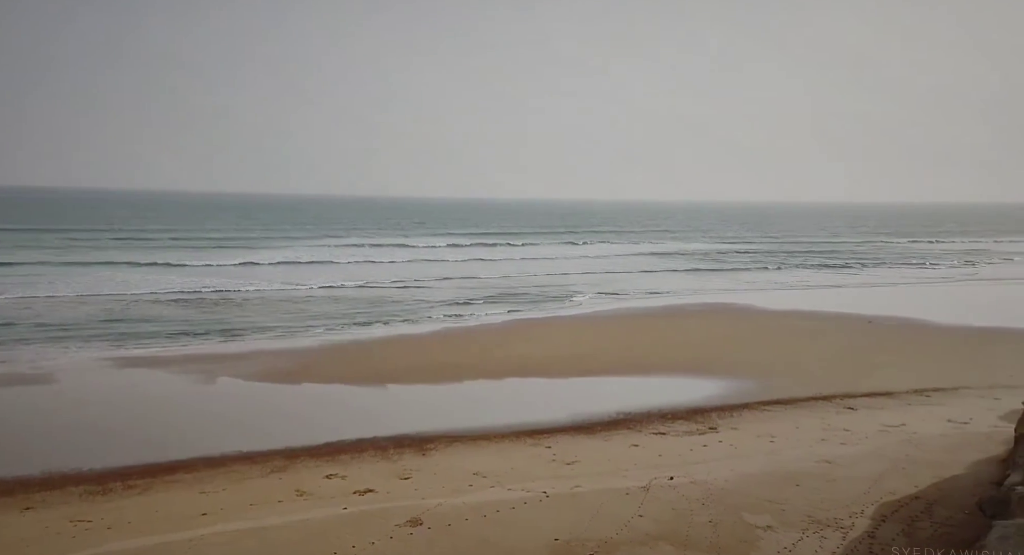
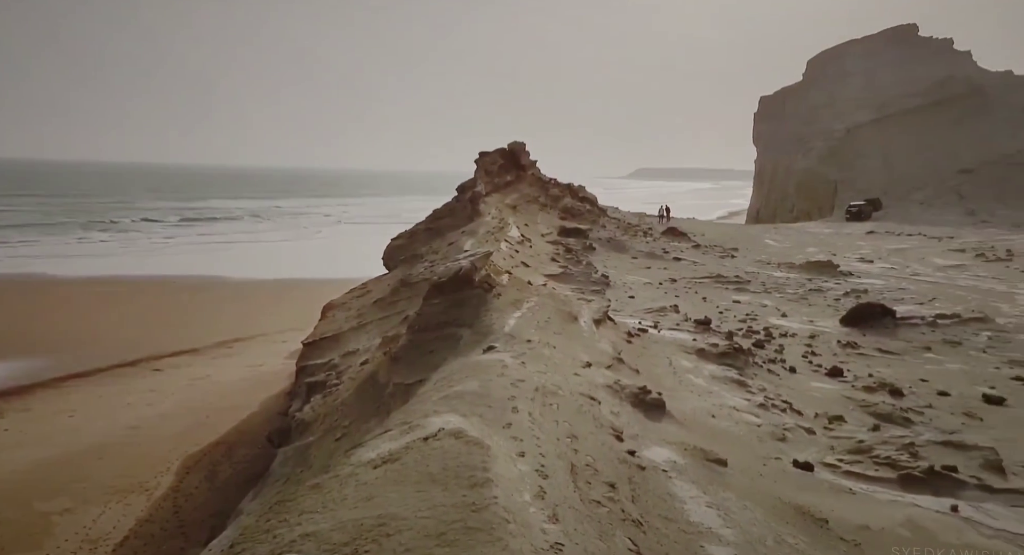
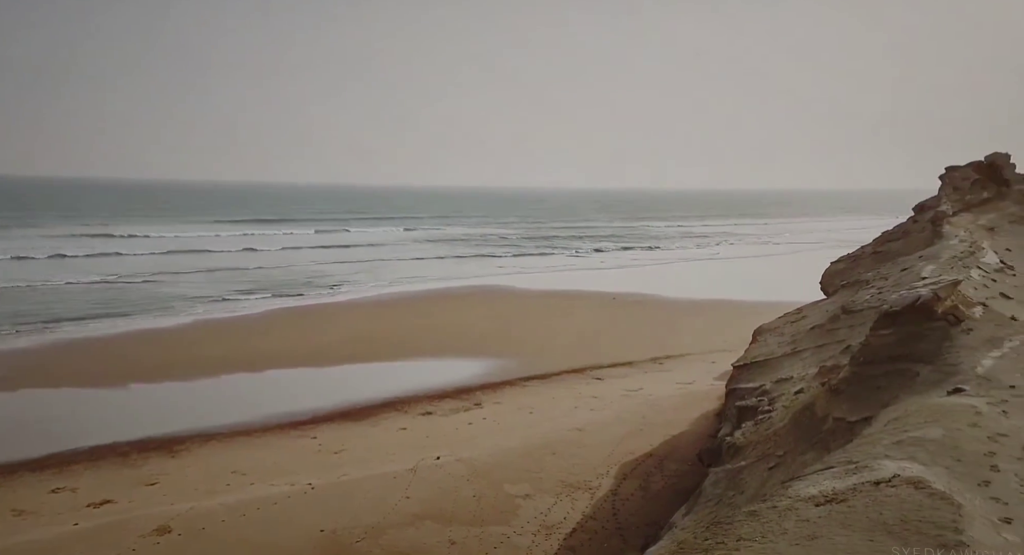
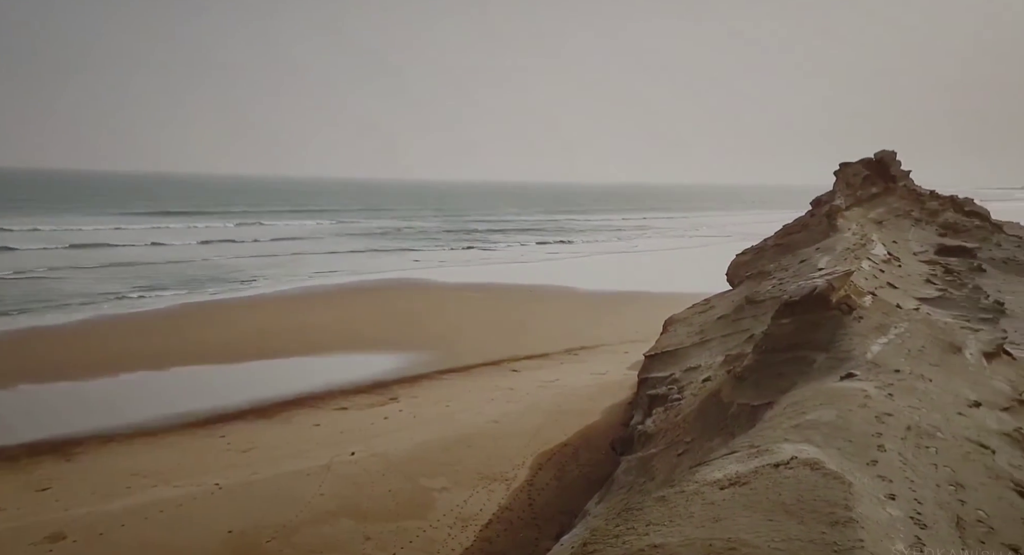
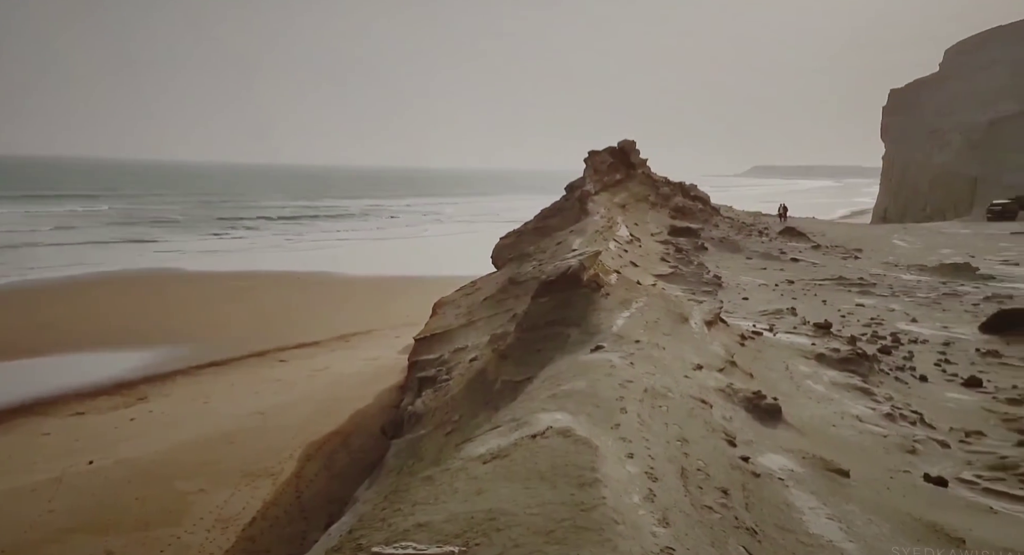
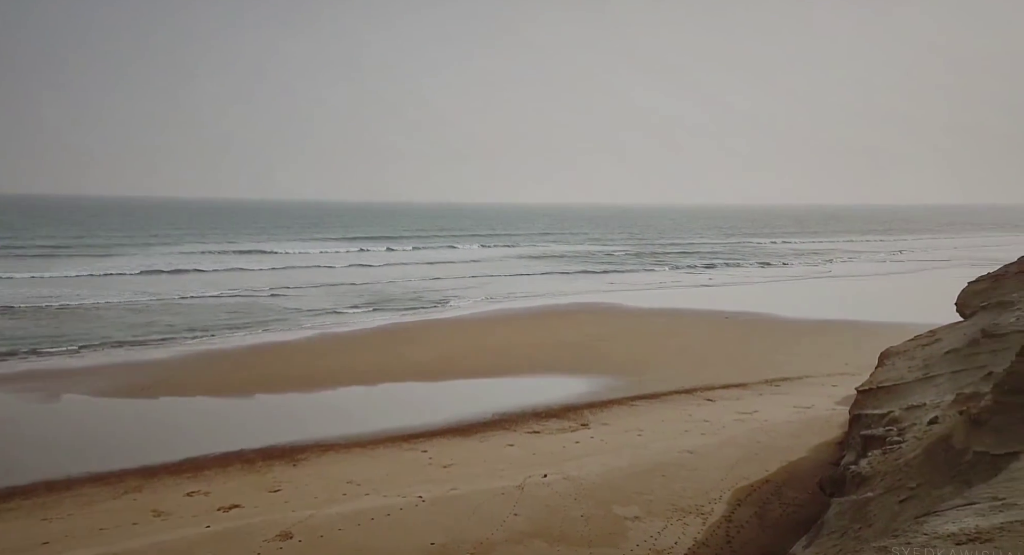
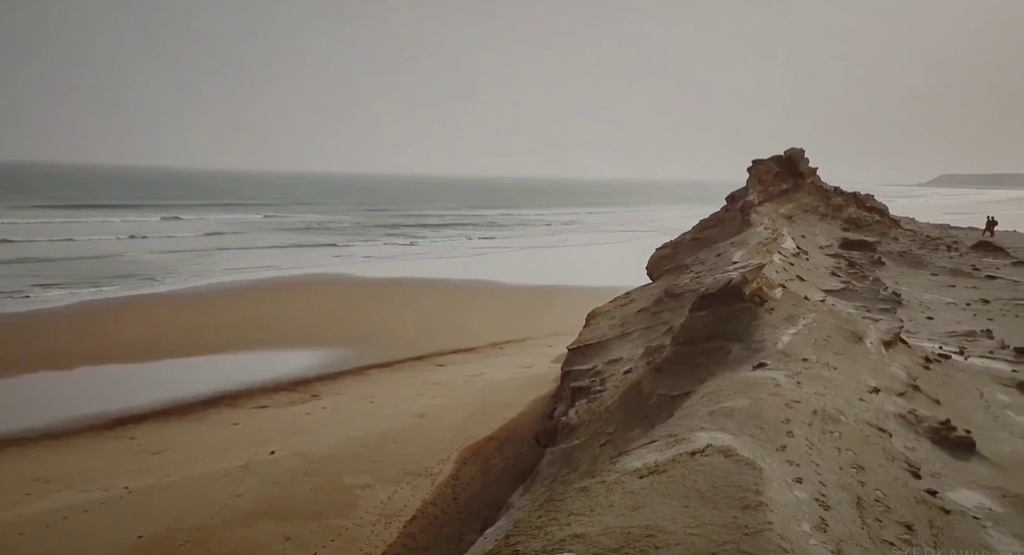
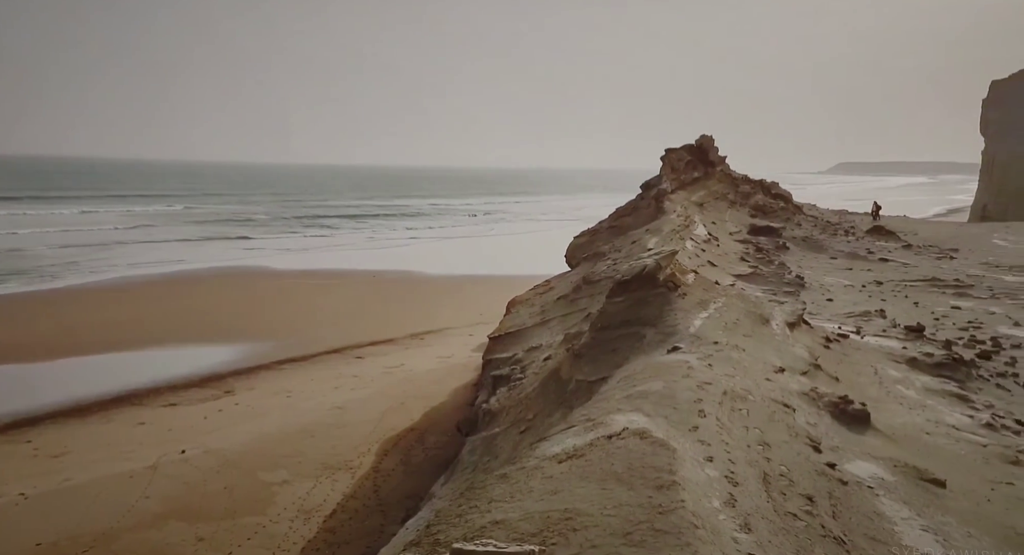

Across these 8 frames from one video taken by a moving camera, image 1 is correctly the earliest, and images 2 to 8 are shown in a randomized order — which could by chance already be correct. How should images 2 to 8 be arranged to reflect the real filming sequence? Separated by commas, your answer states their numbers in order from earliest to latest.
6, 3, 4, 7, 8, 5, 2
